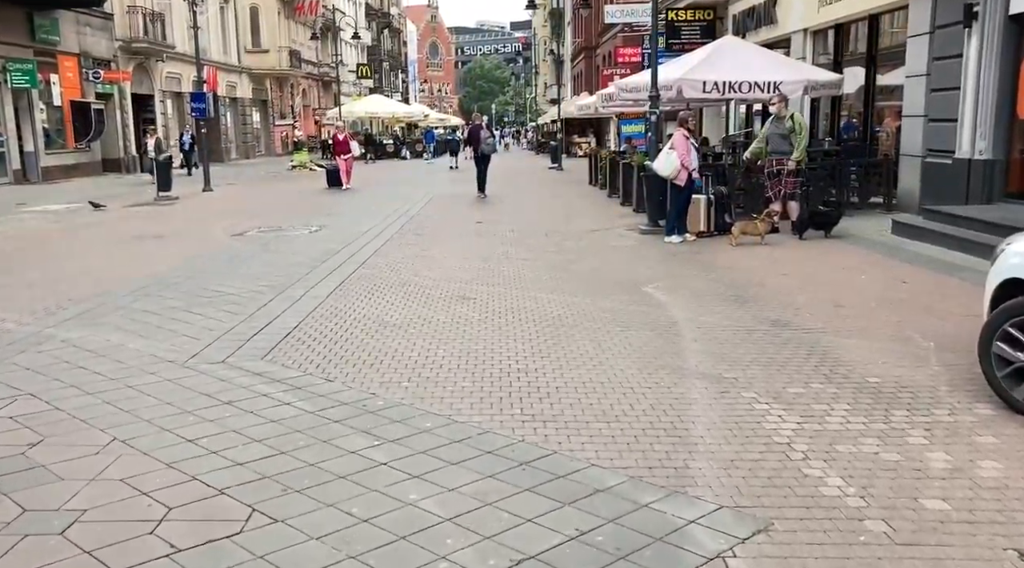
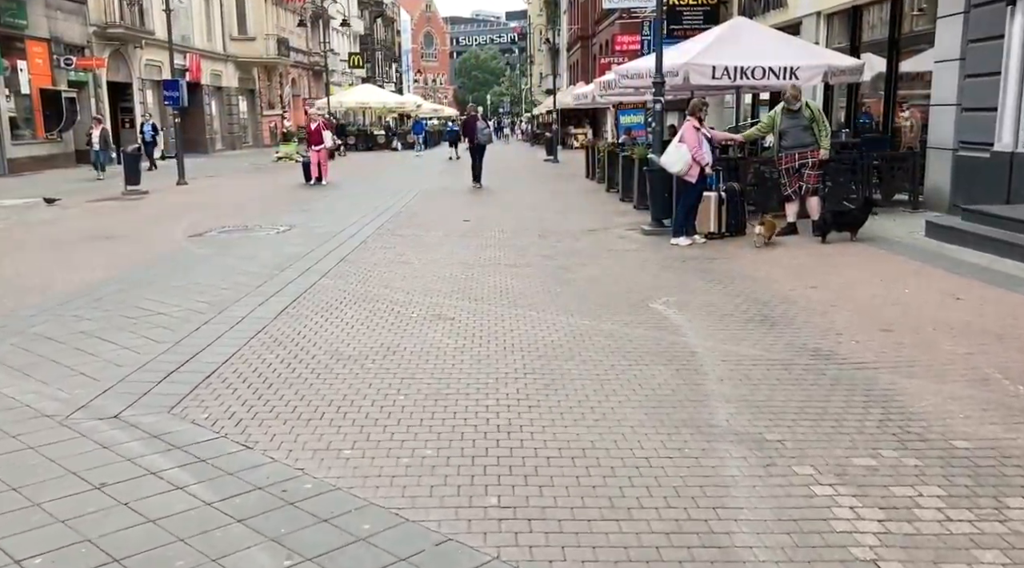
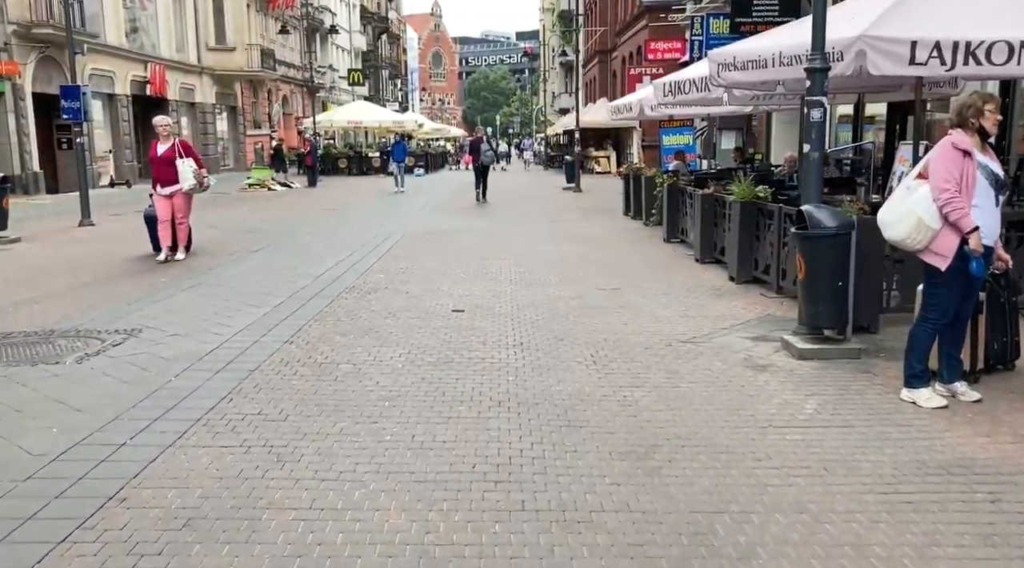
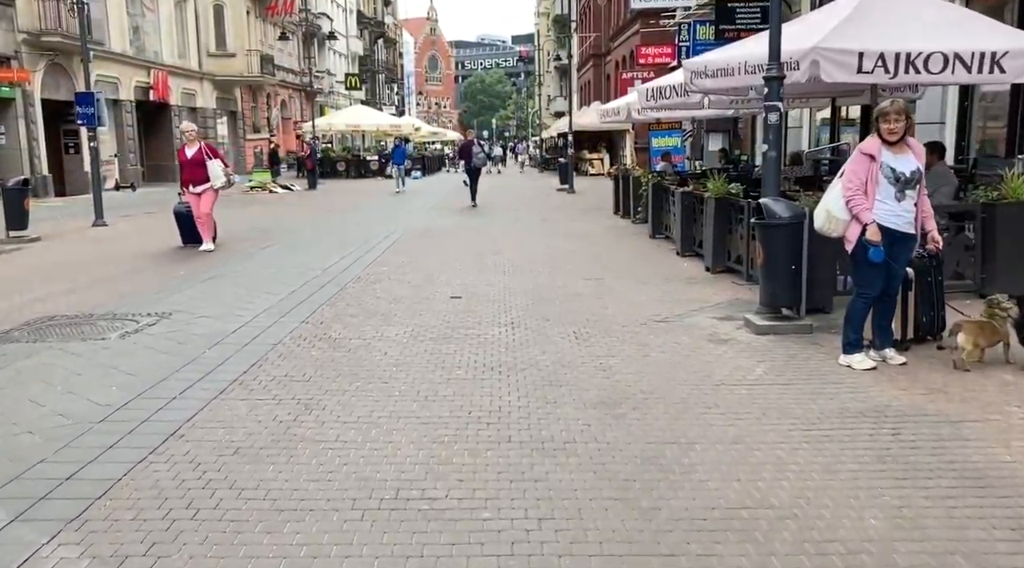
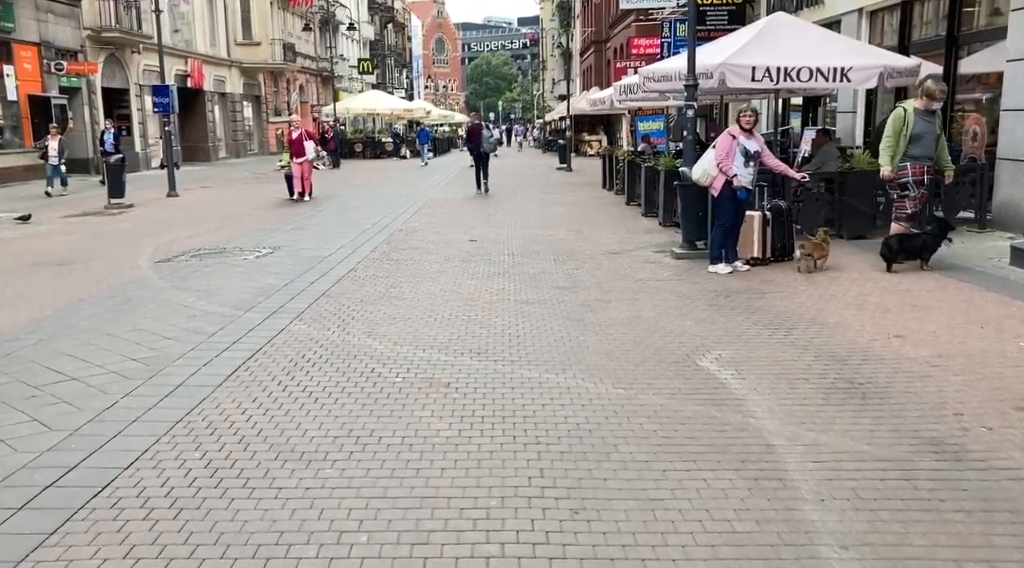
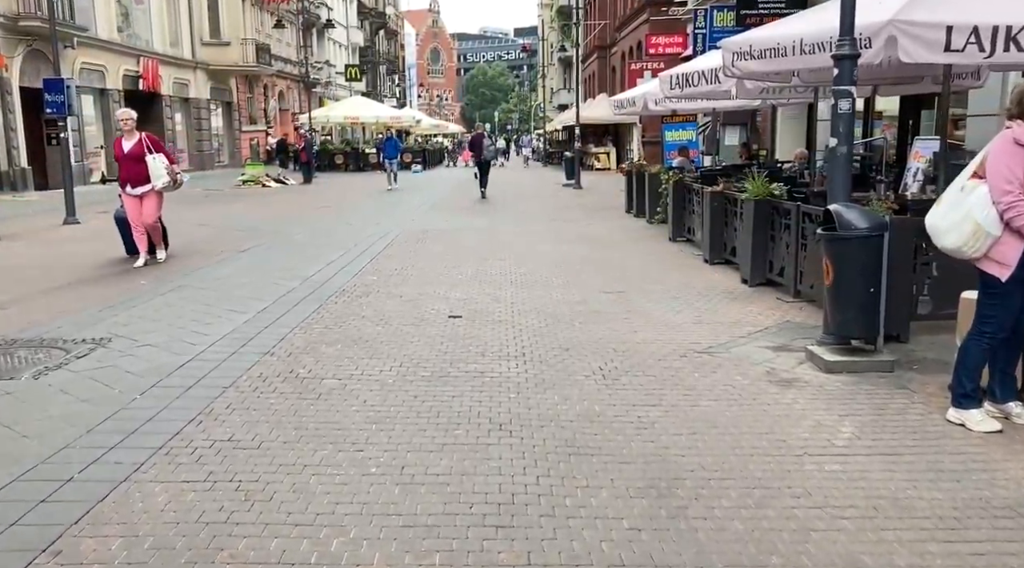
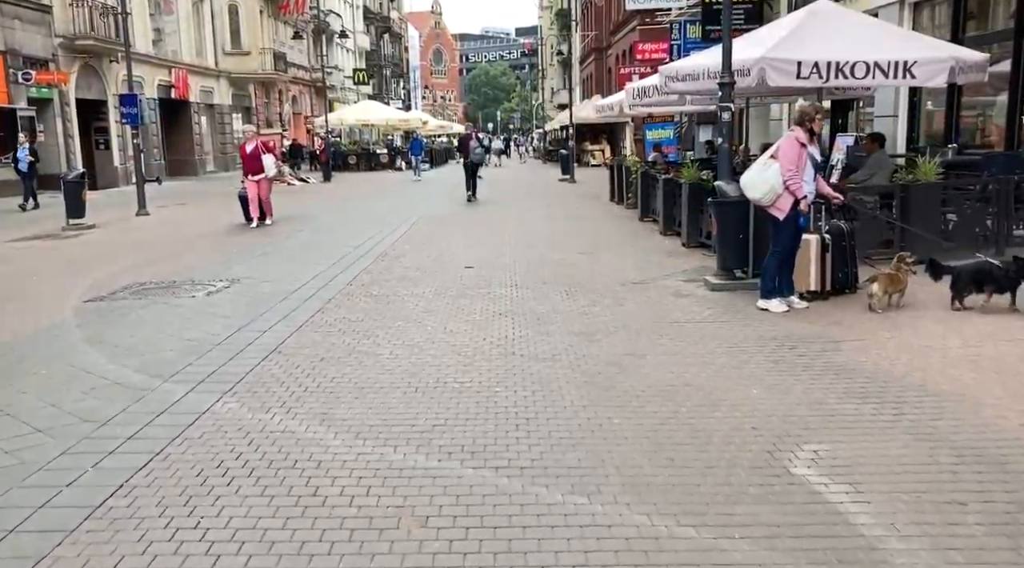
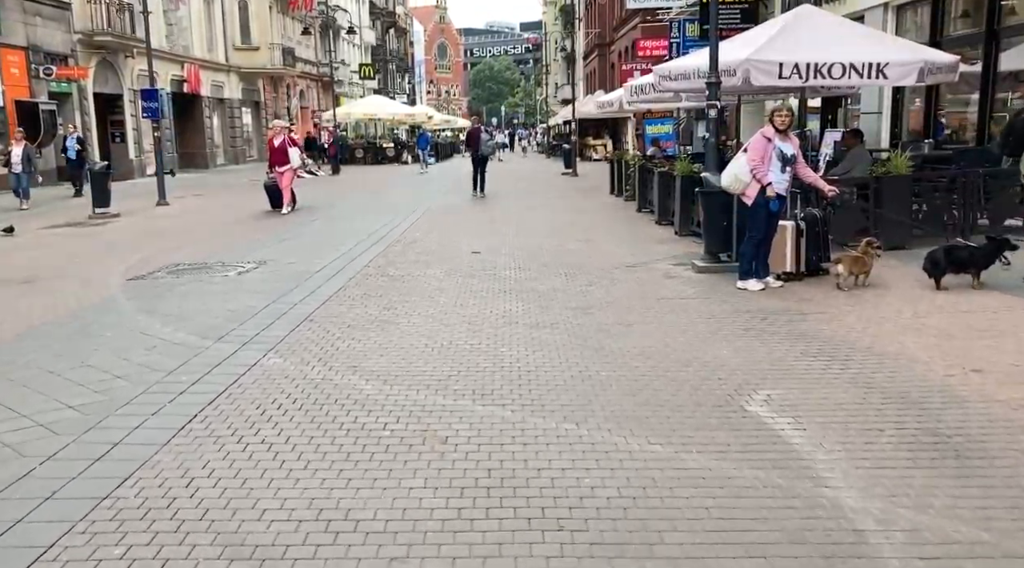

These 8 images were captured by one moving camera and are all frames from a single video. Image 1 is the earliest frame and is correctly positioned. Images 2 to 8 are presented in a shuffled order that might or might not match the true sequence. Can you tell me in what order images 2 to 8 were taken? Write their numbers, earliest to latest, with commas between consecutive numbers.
2, 5, 8, 7, 4, 3, 6
